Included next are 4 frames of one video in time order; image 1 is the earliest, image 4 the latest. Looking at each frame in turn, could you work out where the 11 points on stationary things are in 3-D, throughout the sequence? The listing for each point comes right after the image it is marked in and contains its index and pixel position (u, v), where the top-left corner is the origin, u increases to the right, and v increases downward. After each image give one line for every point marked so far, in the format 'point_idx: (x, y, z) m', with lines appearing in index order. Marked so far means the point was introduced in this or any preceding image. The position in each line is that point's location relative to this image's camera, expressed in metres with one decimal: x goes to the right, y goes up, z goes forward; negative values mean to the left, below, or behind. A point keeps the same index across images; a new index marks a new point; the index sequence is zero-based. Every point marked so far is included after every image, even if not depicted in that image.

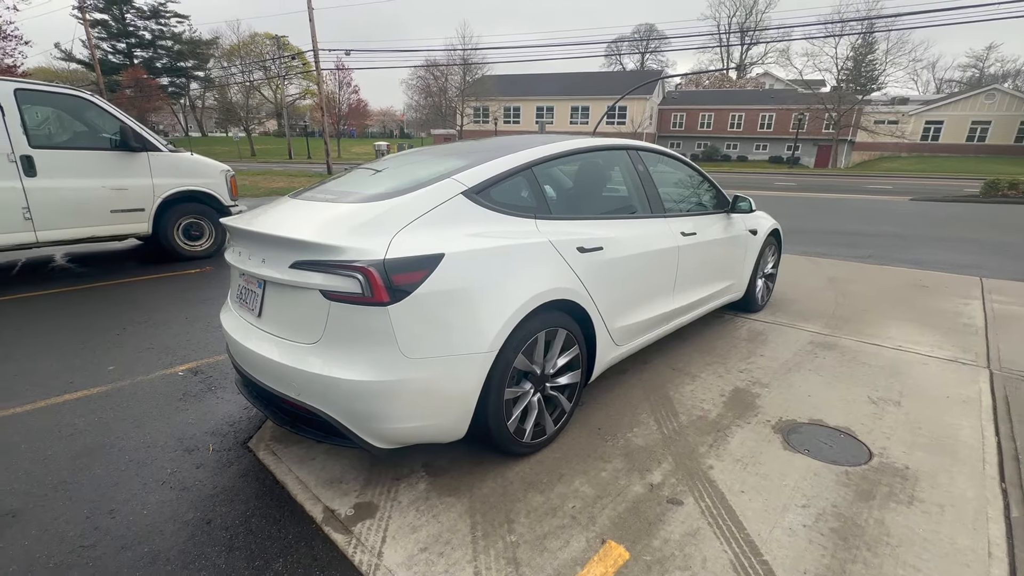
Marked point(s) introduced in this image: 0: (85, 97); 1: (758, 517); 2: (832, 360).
0: (-5.2, +2.4, +5.8) m
1: (+1.1, -1.0, +2.1) m
2: (+2.6, -0.6, +3.8) m
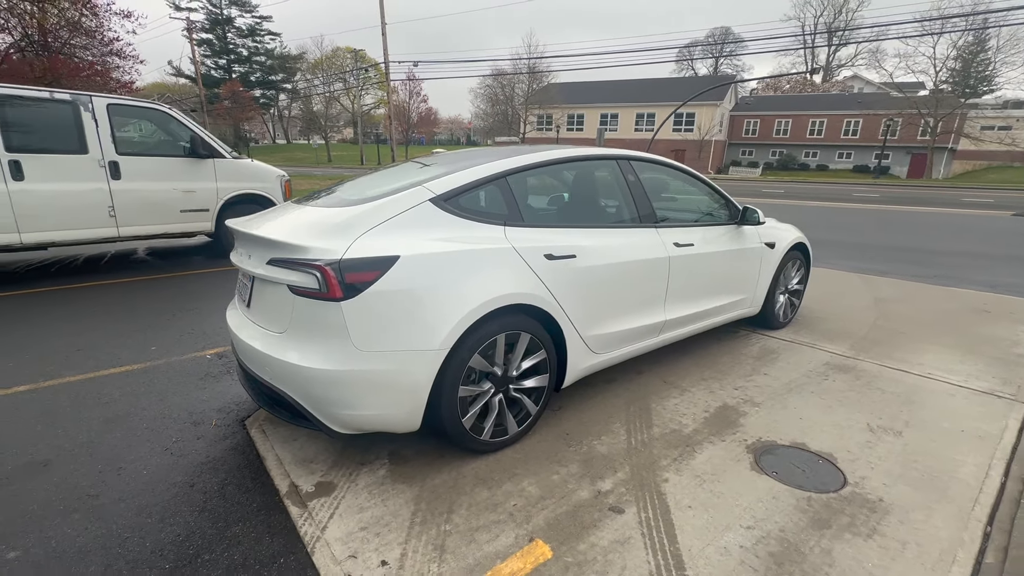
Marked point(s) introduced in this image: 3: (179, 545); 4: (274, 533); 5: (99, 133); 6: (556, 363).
0: (-4.9, +2.5, +6.6) m
1: (+0.8, -1.1, +2.1) m
2: (+2.5, -0.7, +3.5) m
3: (-1.4, -1.1, +2.0) m
4: (-1.1, -1.1, +2.1) m
5: (-5.4, +2.0, +6.1) m
6: (+0.3, -0.5, +2.8) m
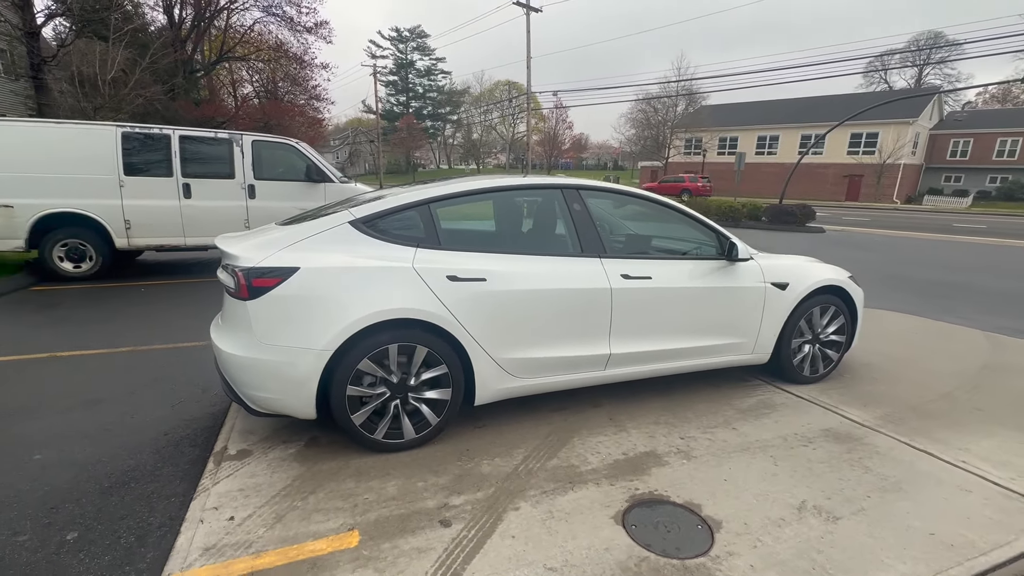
0: (-3.8, +2.5, +8.2) m
1: (-0.1, -1.2, +2.1) m
2: (+2.0, -1.0, +3.0) m
3: (-2.2, -1.1, +2.7) m
4: (-1.9, -1.1, +2.6) m
5: (-4.5, +2.1, +7.9) m
6: (-0.3, -0.6, +3.0) m
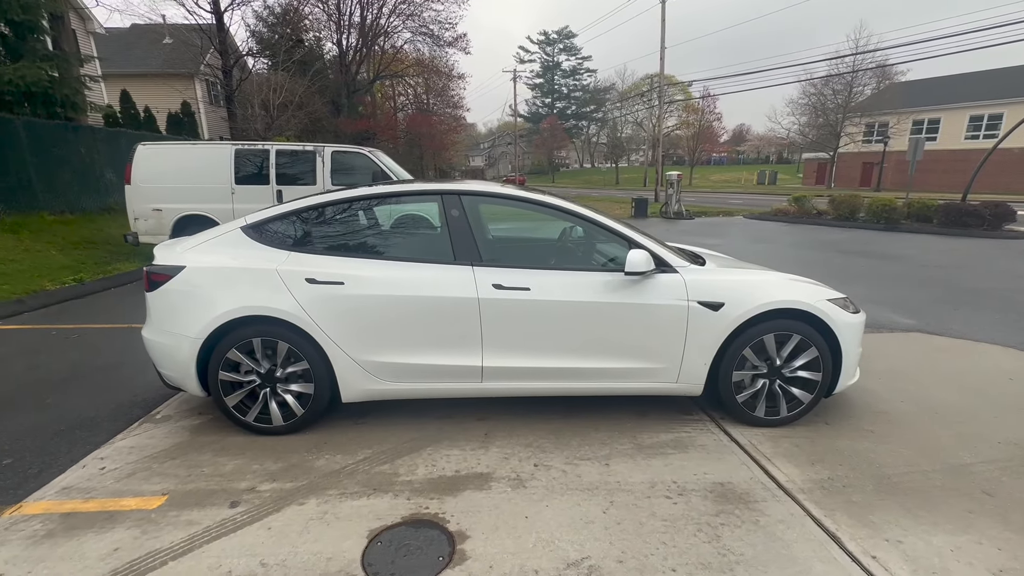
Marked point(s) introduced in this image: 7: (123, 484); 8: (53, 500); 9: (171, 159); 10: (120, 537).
0: (-2.9, +2.6, +9.2) m
1: (-1.3, -1.2, +2.2) m
2: (+0.9, -1.2, +2.5) m
3: (-3.2, -1.0, +3.5) m
4: (-2.8, -1.0, +3.3) m
5: (-3.6, +2.3, +9.0) m
6: (-1.3, -0.6, +3.2) m
7: (-2.2, -1.1, +2.7) m
8: (-2.5, -1.2, +2.6) m
9: (-6.4, +2.4, +8.7) m
10: (-1.9, -1.2, +2.3) m
